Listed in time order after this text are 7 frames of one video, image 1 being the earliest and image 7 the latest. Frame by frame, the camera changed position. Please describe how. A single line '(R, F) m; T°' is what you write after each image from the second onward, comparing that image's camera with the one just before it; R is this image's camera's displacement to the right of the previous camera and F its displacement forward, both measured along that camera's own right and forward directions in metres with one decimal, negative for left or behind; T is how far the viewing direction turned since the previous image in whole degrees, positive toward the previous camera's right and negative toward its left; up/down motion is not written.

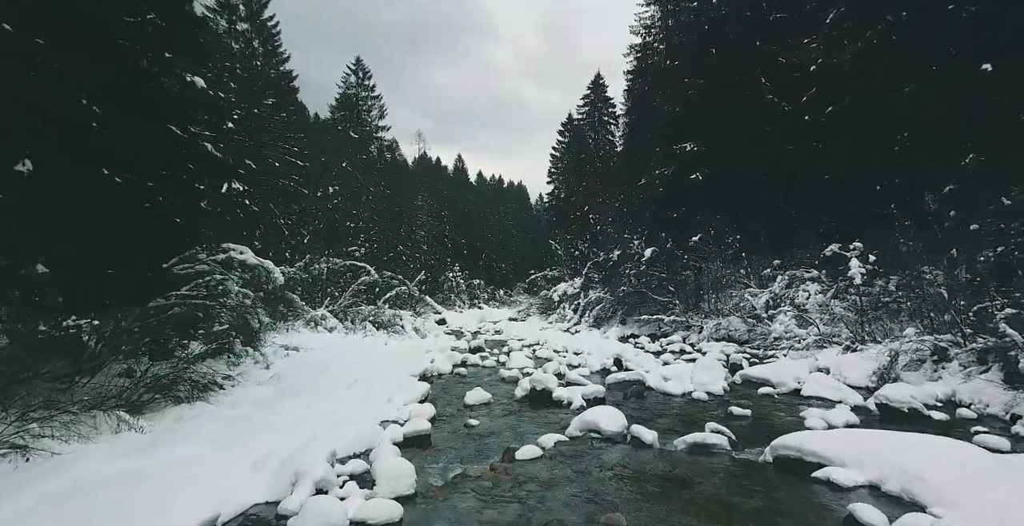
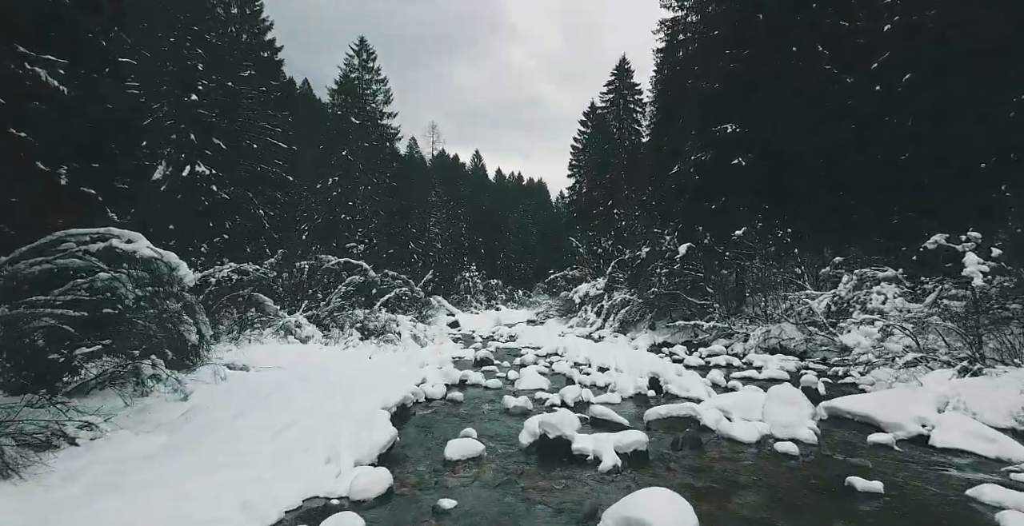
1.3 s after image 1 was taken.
(+0.2, +2.2) m; -2°
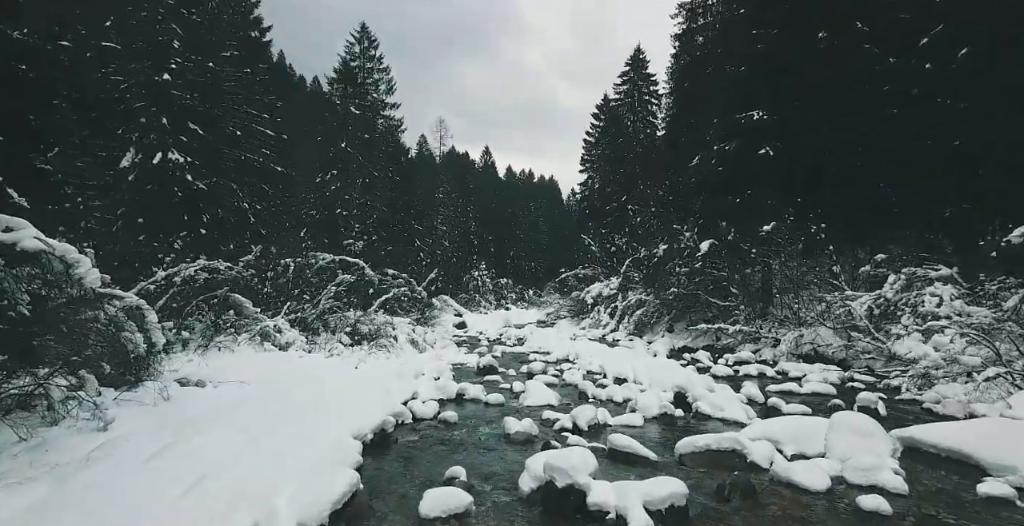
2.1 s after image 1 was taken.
(+0.1, +1.2) m; -1°
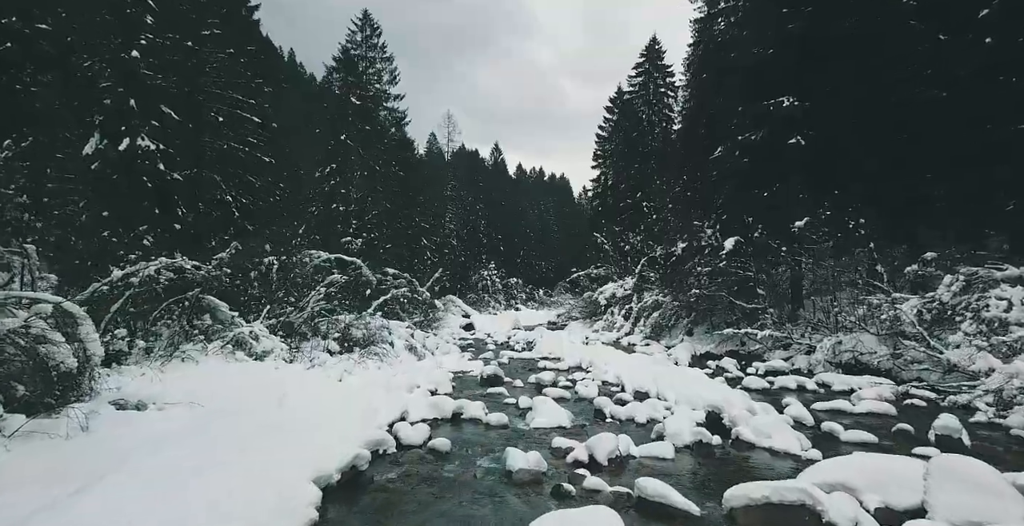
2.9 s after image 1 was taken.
(+0.1, +1.2) m; -1°
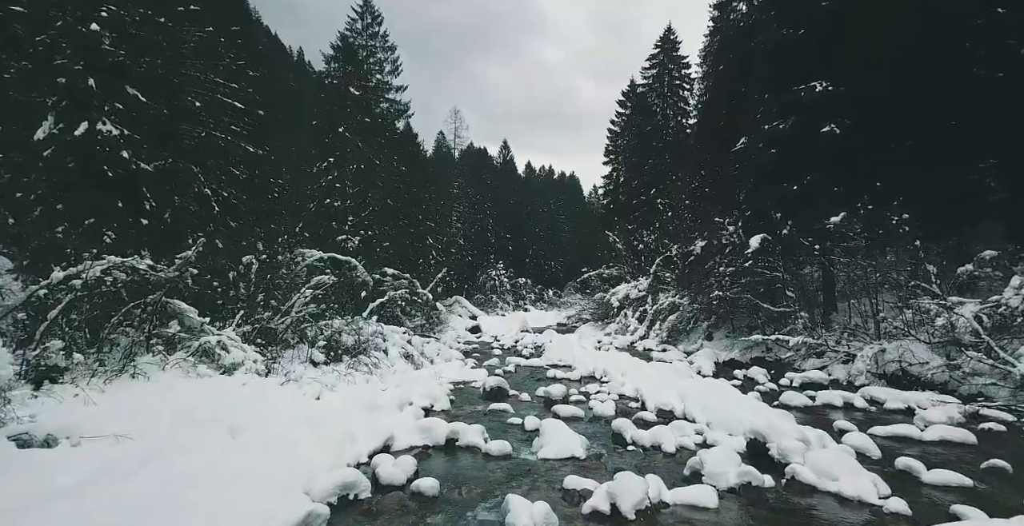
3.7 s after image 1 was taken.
(+0.1, +1.1) m; -1°
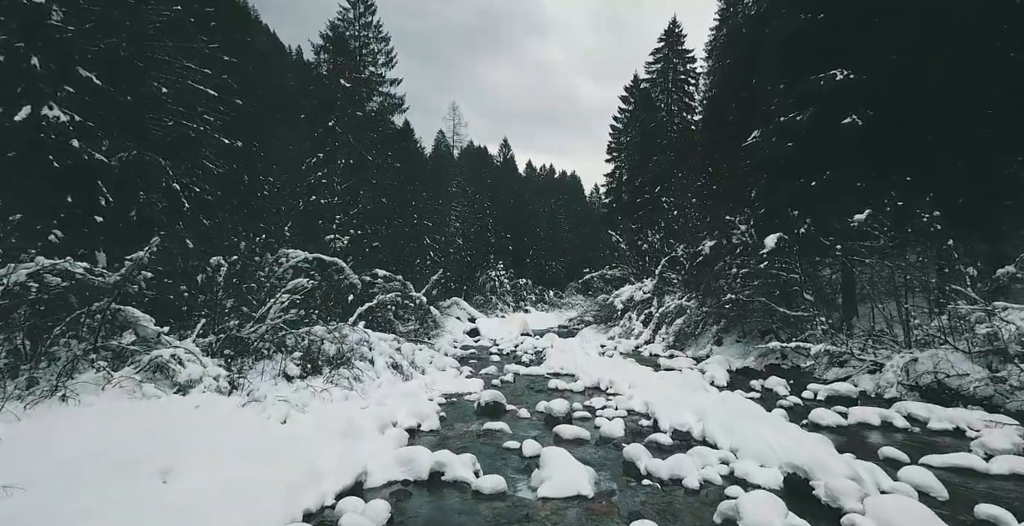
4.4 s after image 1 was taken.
(+0.1, +0.9) m; 0°
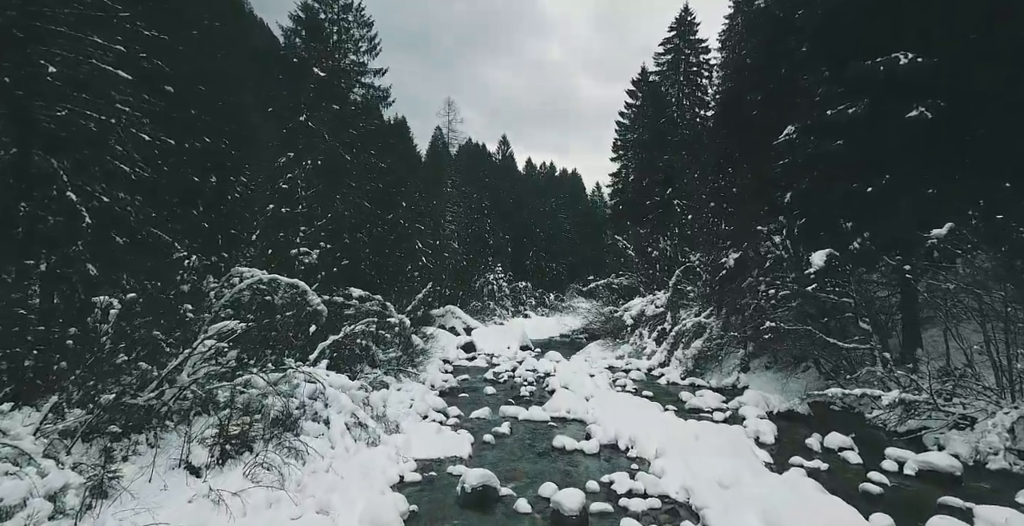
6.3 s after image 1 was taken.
(+0.1, +2.3) m; 0°
